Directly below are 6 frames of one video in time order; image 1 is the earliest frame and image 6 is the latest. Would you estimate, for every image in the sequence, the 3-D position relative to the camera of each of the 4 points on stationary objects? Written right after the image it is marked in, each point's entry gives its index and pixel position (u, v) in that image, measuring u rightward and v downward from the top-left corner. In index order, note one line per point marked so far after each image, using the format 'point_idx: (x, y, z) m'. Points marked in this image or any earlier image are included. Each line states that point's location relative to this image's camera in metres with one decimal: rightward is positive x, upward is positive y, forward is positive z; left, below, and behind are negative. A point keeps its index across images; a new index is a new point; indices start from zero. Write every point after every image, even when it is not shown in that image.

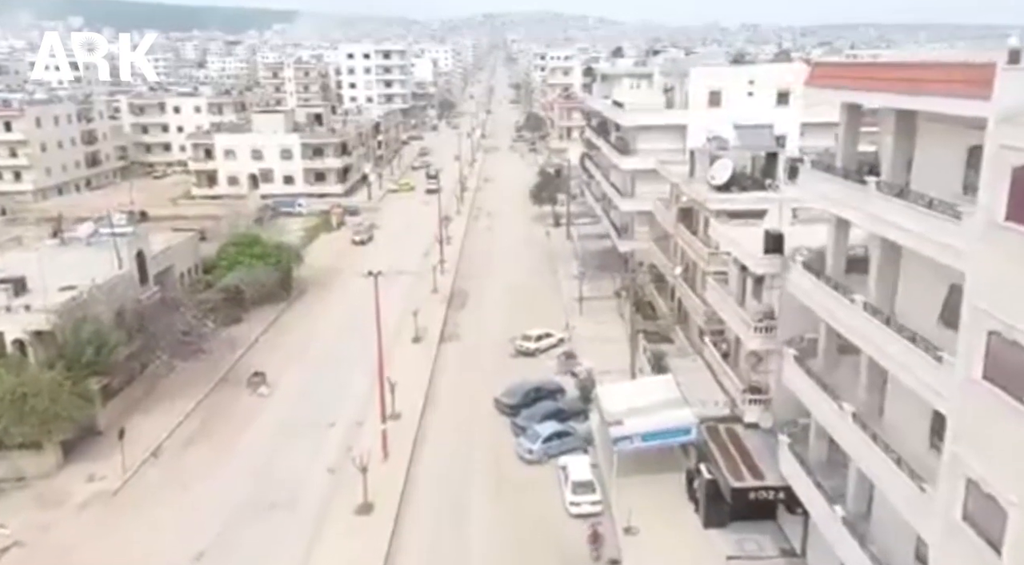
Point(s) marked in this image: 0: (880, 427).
0: (+7.1, -2.8, +16.5) m
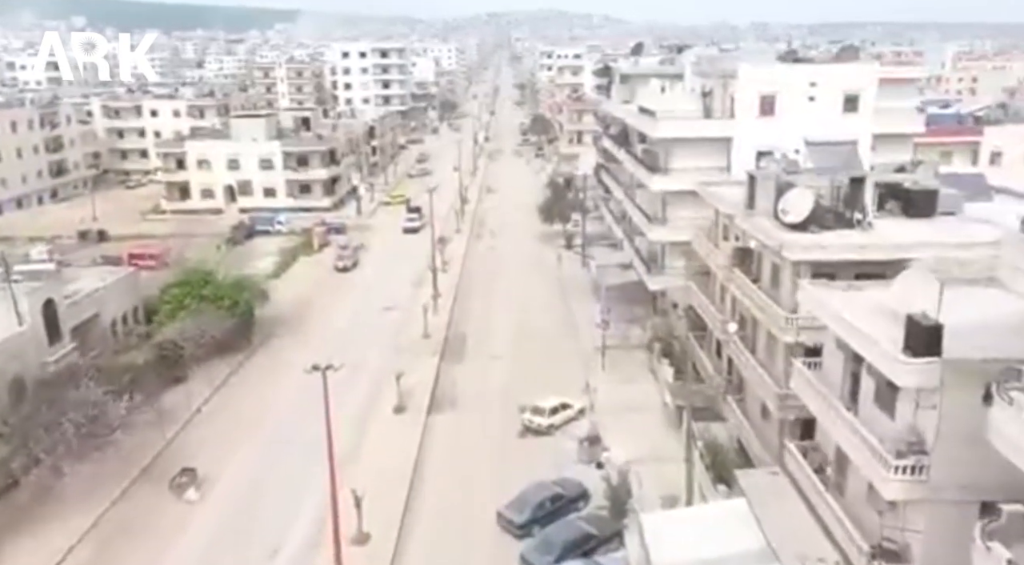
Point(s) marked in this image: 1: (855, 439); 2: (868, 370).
0: (+7.2, -4.8, +8.6) m
1: (+6.6, -3.0, +16.5) m
2: (+7.1, -1.8, +17.3) m
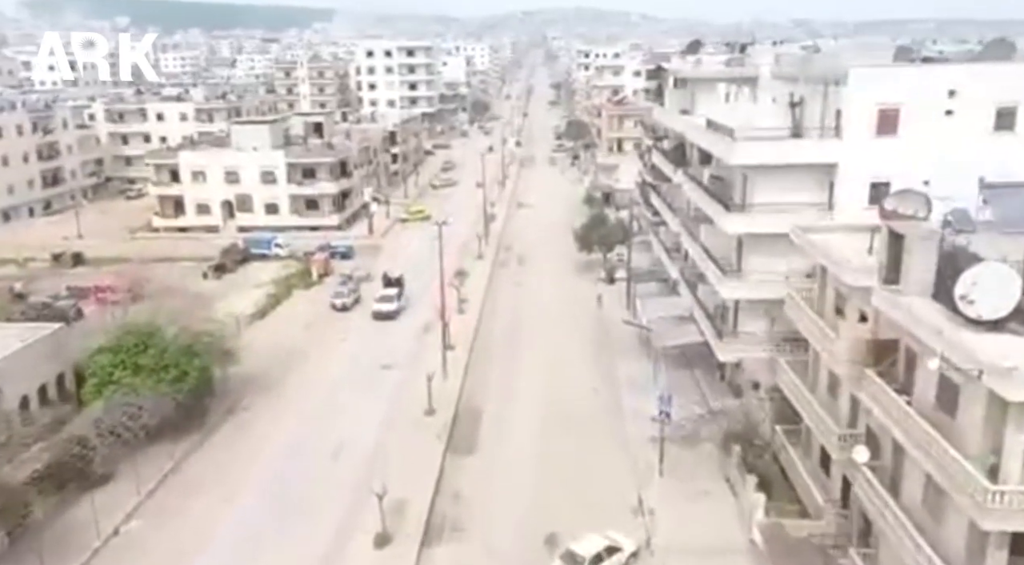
0: (+7.0, -7.1, -0.4) m
1: (+6.7, -5.3, +7.6) m
2: (+7.3, -4.1, +8.3) m
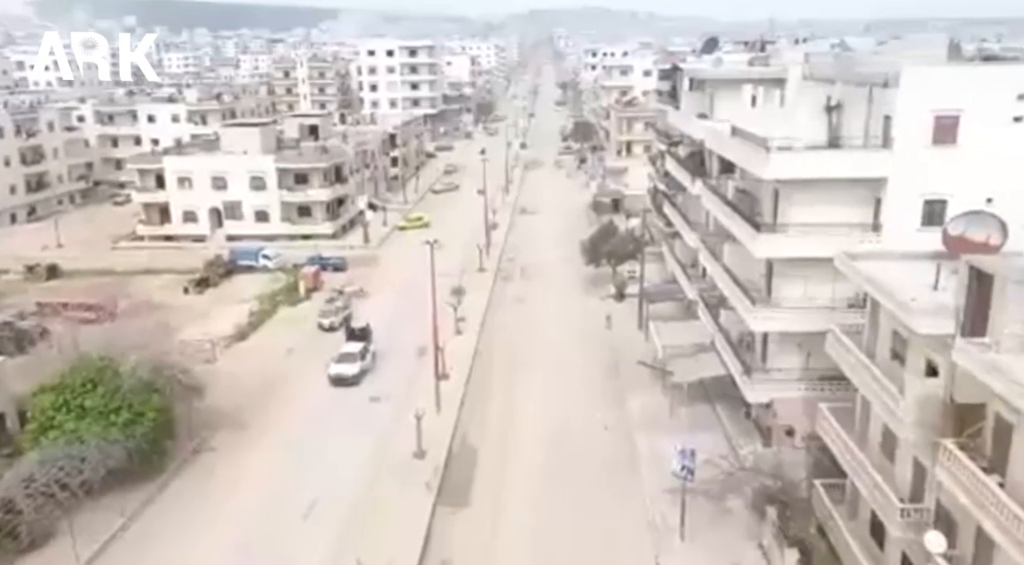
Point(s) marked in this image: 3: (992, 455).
0: (+6.7, -8.0, -3.9) m
1: (+6.5, -6.2, +4.0) m
2: (+7.1, -5.0, +4.8) m
3: (+8.0, -2.9, +14.6) m
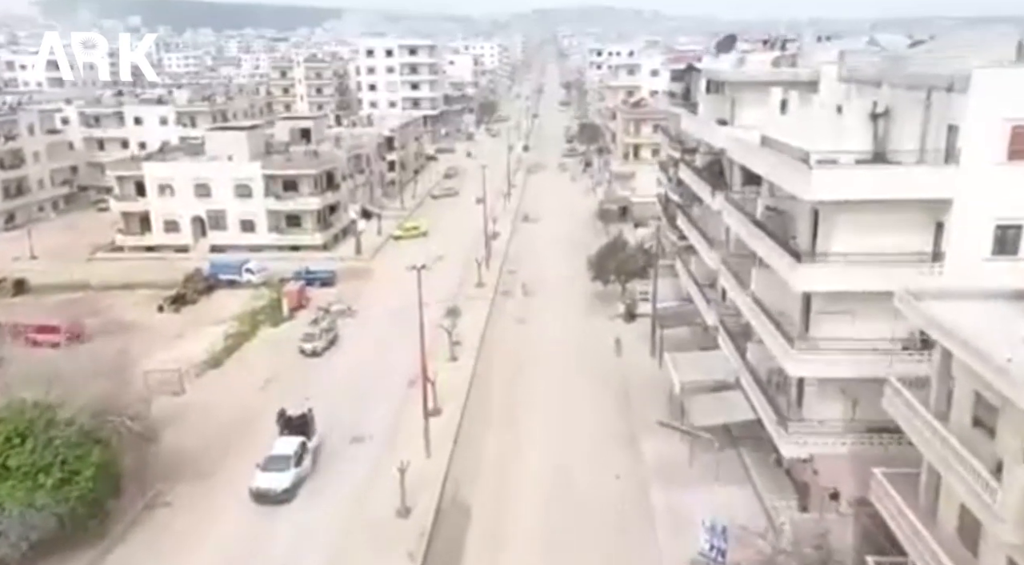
0: (+6.5, -8.9, -7.5) m
1: (+6.3, -7.2, +0.4) m
2: (+6.9, -5.9, +1.1) m
3: (+7.9, -3.8, +11.0) m
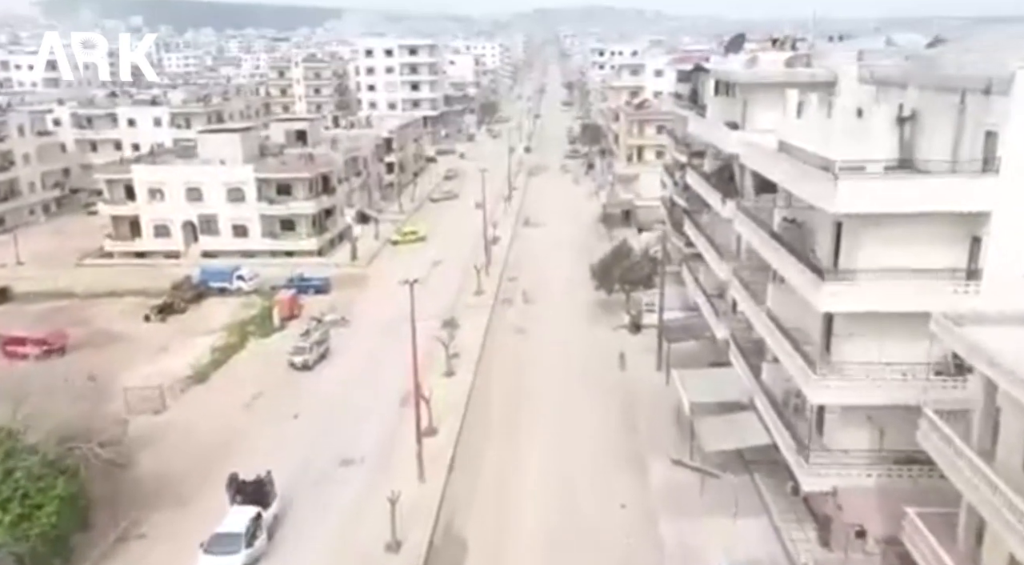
0: (+6.4, -9.4, -9.2) m
1: (+6.3, -7.6, -1.2) m
2: (+6.8, -6.4, -0.5) m
3: (+7.9, -4.3, +9.3) m
